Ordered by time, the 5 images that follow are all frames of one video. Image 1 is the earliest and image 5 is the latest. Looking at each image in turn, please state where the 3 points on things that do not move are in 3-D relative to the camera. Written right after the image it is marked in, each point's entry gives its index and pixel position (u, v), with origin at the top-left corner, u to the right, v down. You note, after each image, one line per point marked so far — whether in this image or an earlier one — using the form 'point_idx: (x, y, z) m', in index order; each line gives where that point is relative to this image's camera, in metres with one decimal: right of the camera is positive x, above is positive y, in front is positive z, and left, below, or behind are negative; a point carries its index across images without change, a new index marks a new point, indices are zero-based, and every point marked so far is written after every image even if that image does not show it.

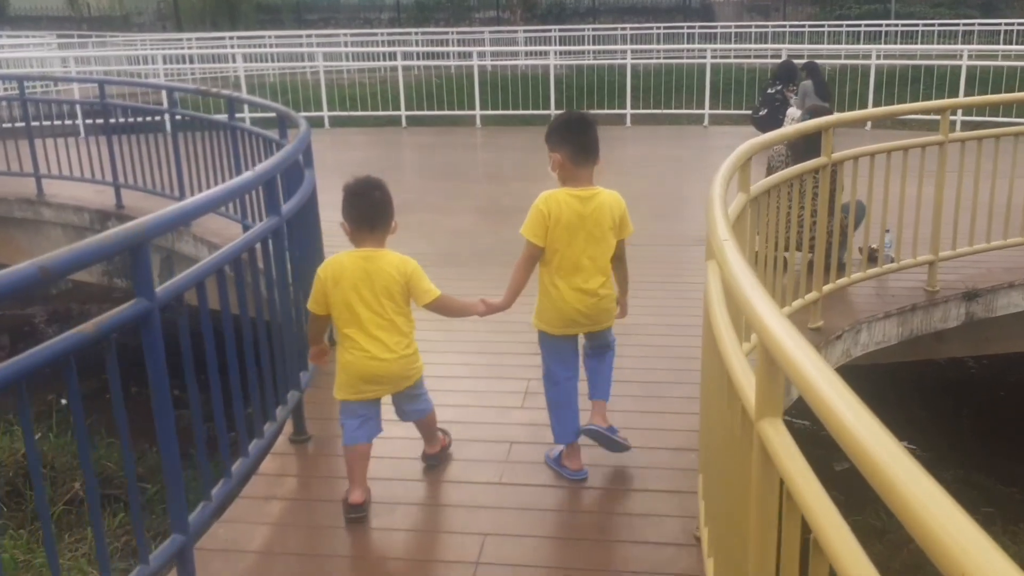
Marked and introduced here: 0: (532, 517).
0: (+0.1, -0.6, +3.2) m
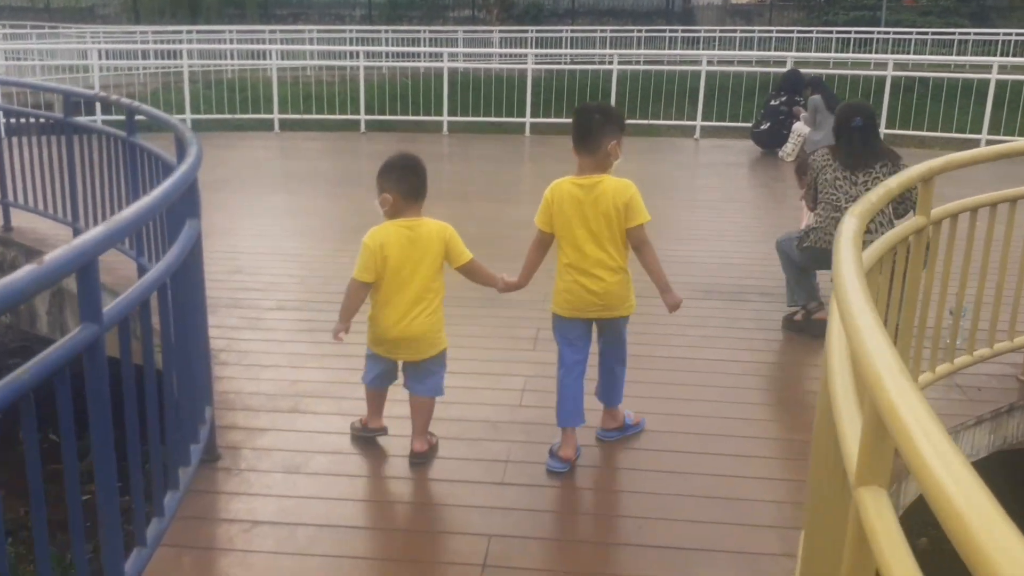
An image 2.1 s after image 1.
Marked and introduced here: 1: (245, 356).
0: (0.0, -0.8, +2.0) m
1: (-0.8, -0.2, +3.7) m
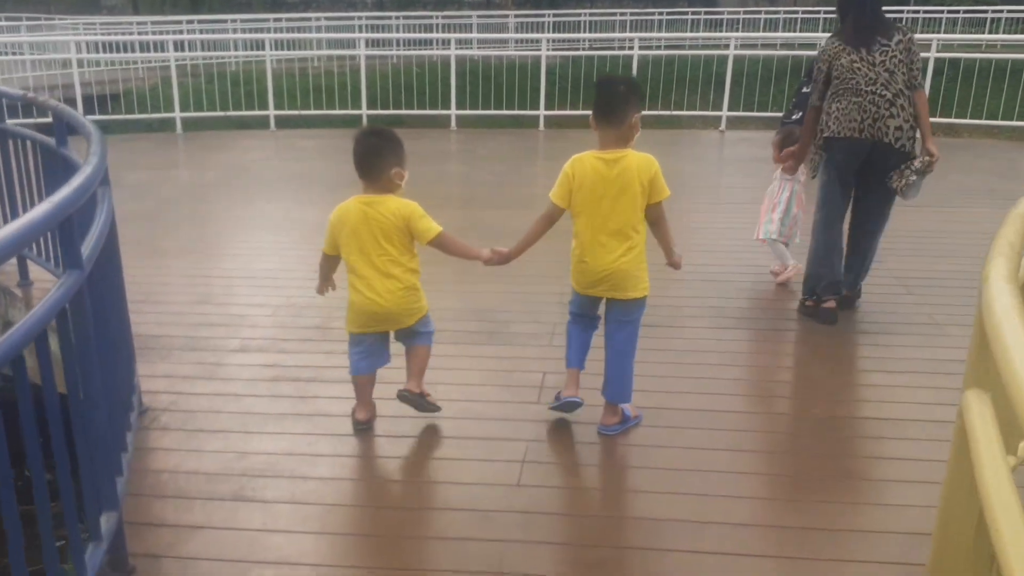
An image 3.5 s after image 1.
0: (-0.1, -0.9, +1.3) m
1: (-0.8, -0.3, +3.1) m
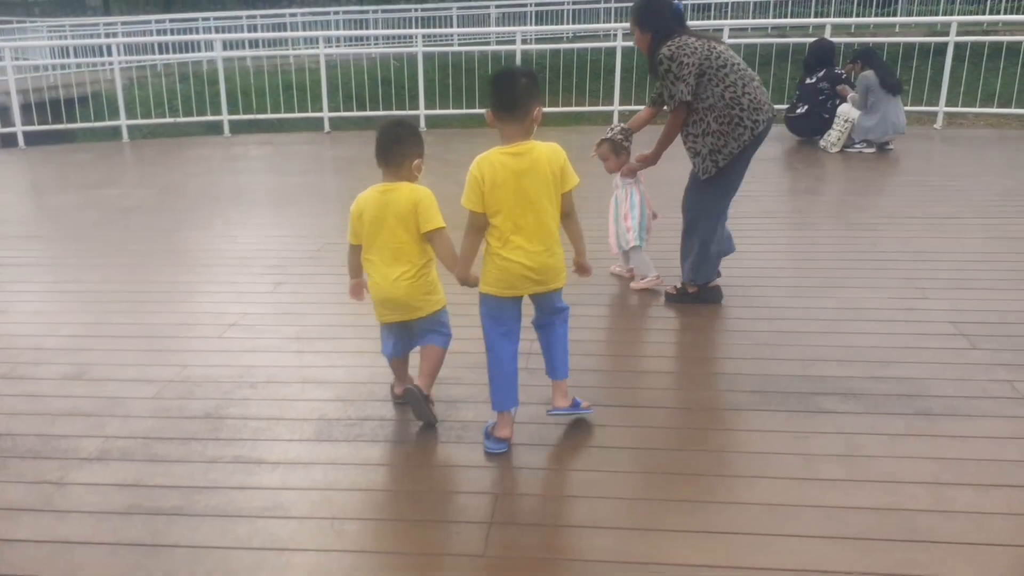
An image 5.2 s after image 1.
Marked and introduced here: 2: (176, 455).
0: (-0.1, -1.1, +0.4) m
1: (-0.9, -0.5, +2.2) m
2: (-0.7, -0.4, +2.8) m
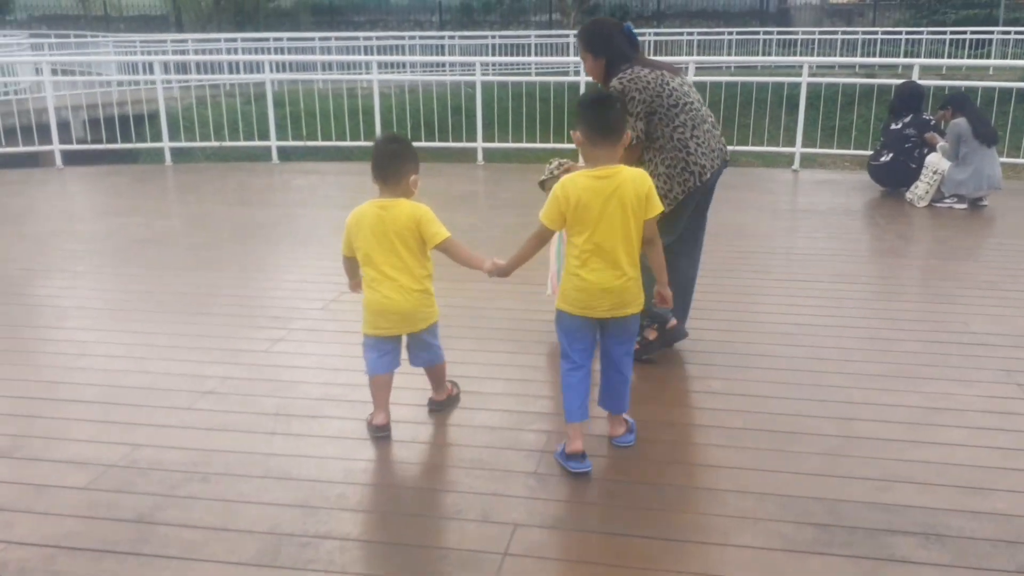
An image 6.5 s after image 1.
0: (-0.3, -1.2, -0.2) m
1: (-1.0, -0.6, +1.6) m
2: (-0.8, -0.5, +2.3) m
